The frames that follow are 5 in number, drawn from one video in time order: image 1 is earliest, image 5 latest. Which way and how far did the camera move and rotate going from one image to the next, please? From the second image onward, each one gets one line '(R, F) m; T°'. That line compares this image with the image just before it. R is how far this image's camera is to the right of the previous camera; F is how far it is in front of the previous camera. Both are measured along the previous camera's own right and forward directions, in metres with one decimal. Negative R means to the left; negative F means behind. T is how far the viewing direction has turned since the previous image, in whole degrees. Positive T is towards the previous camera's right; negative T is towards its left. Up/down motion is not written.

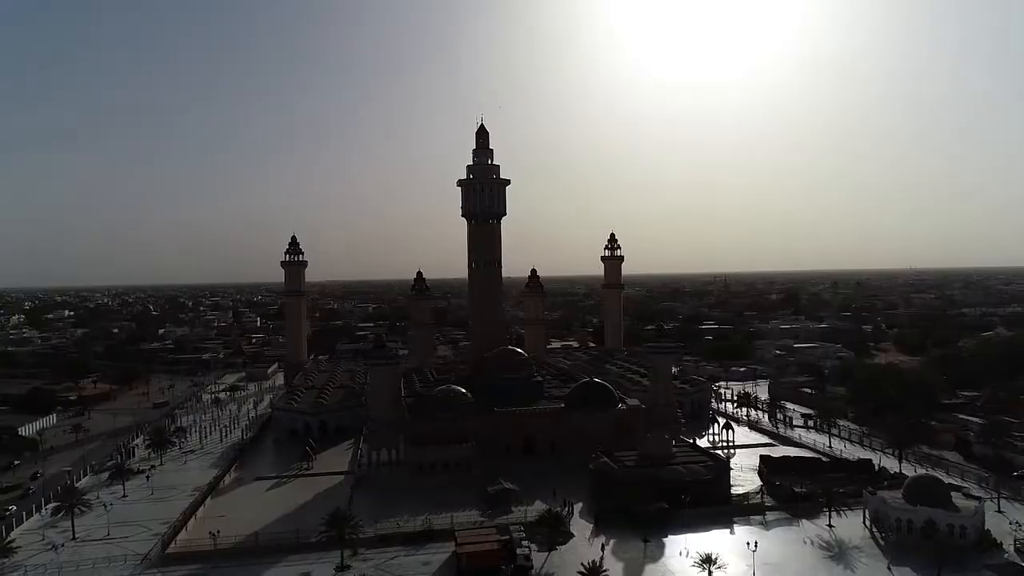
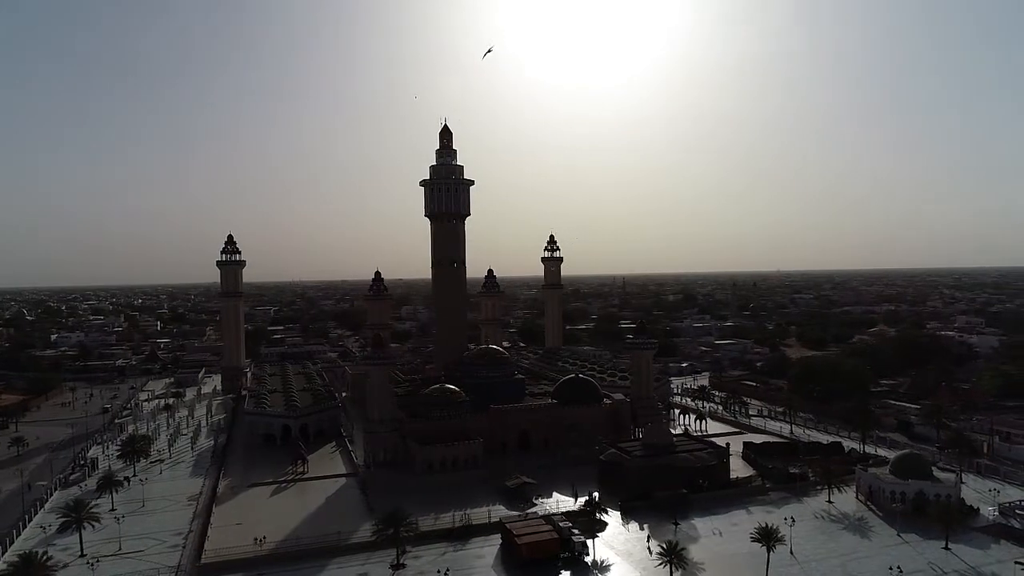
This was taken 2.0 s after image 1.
(-4.3, -0.2) m; +9°
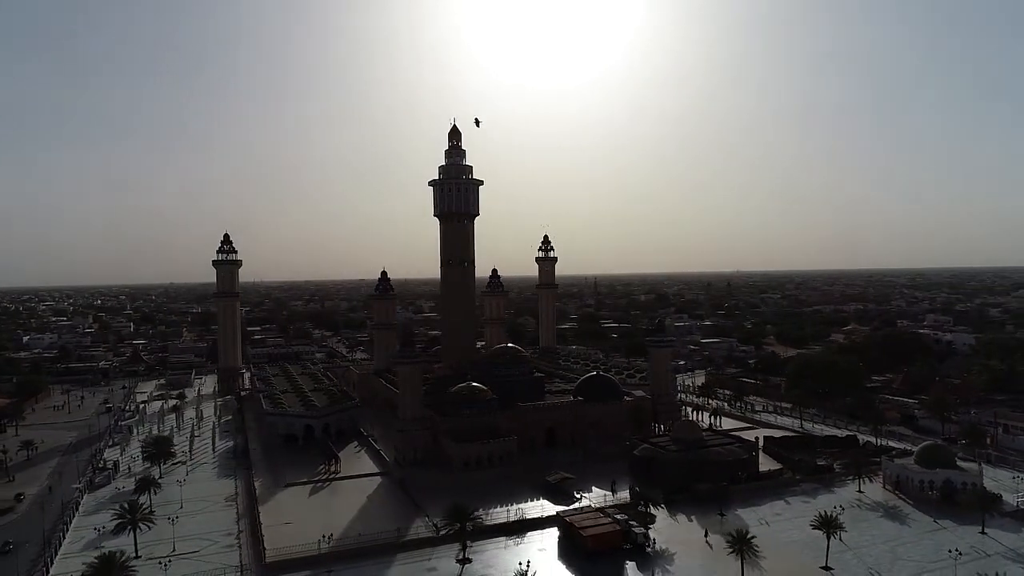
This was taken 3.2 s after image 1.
(-2.7, -0.3) m; +3°
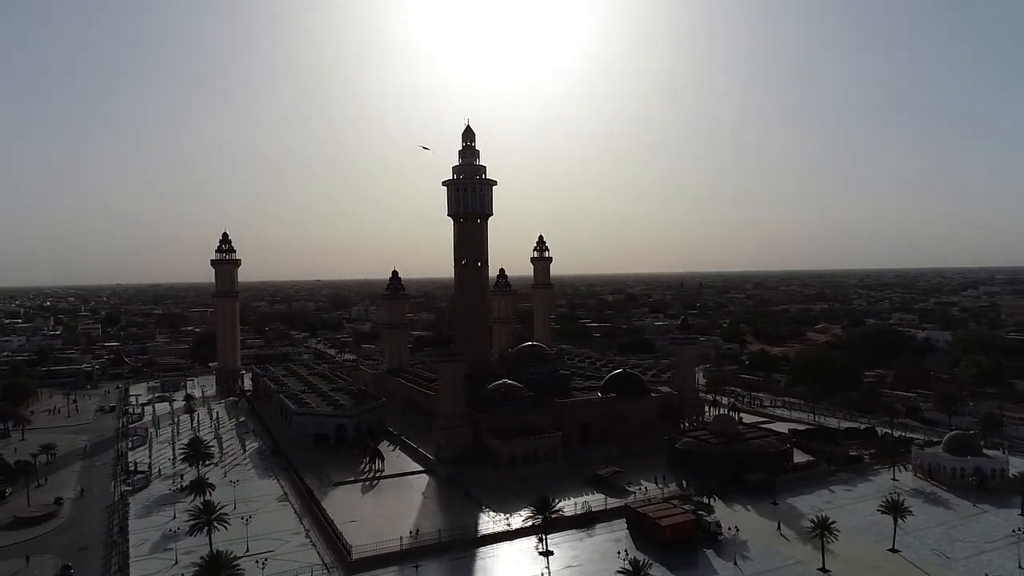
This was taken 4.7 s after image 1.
(-3.3, -0.4) m; +3°
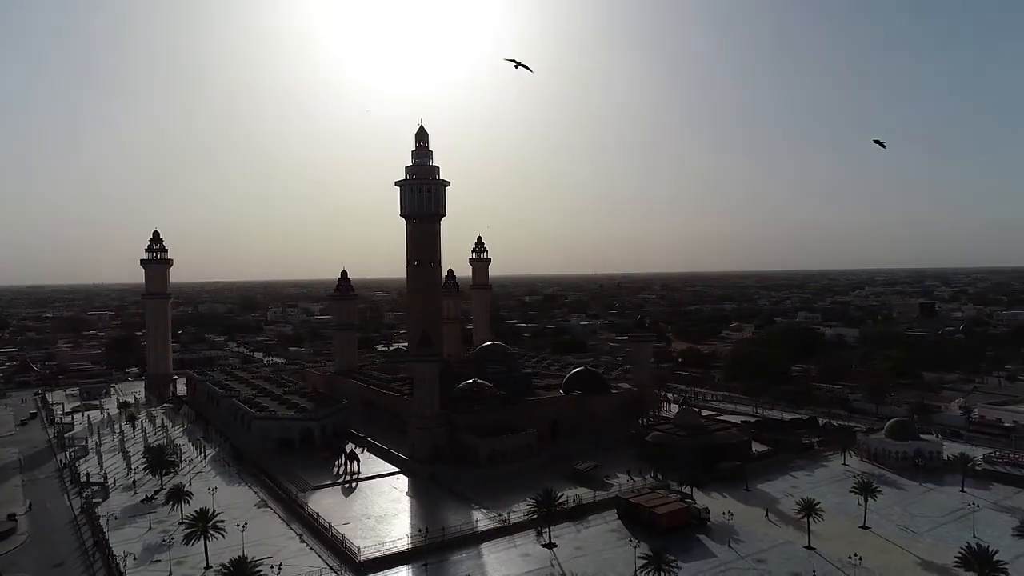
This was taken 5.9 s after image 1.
(-2.6, -0.3) m; +7°
